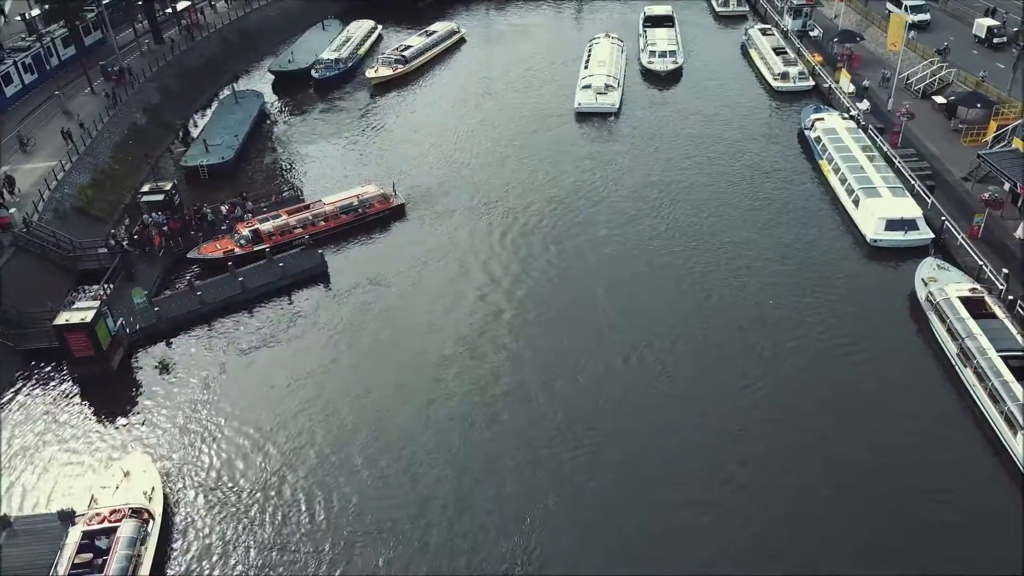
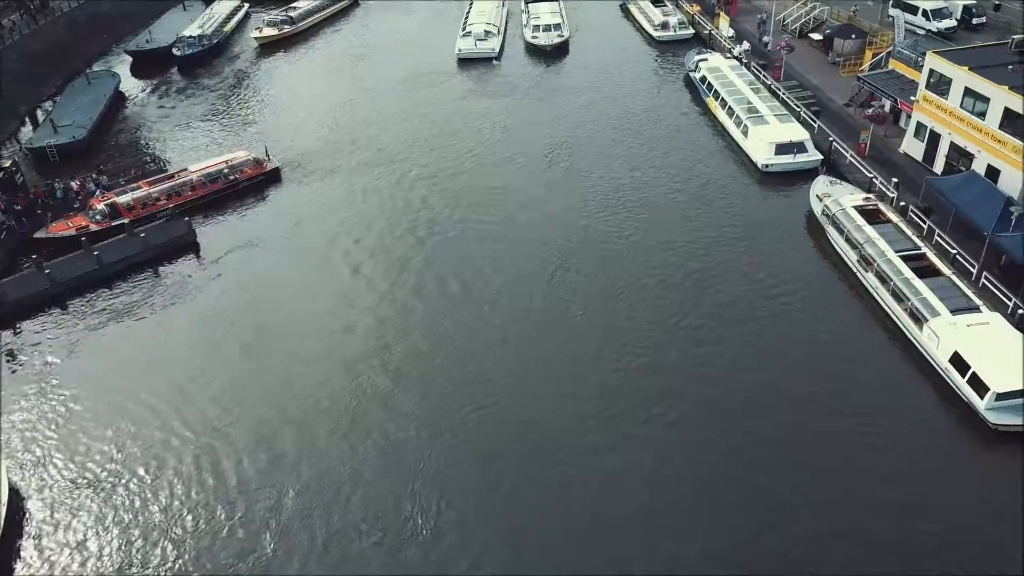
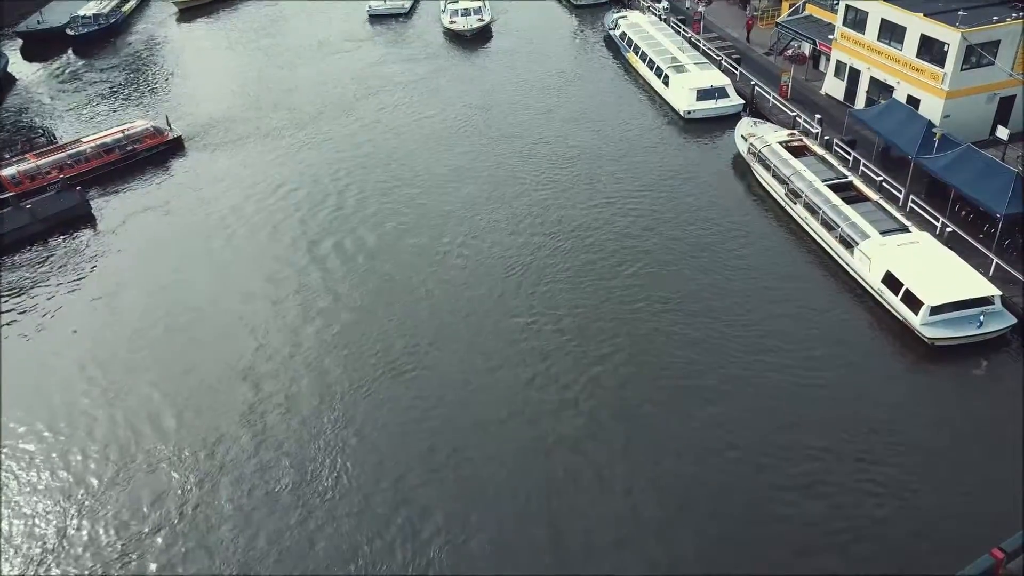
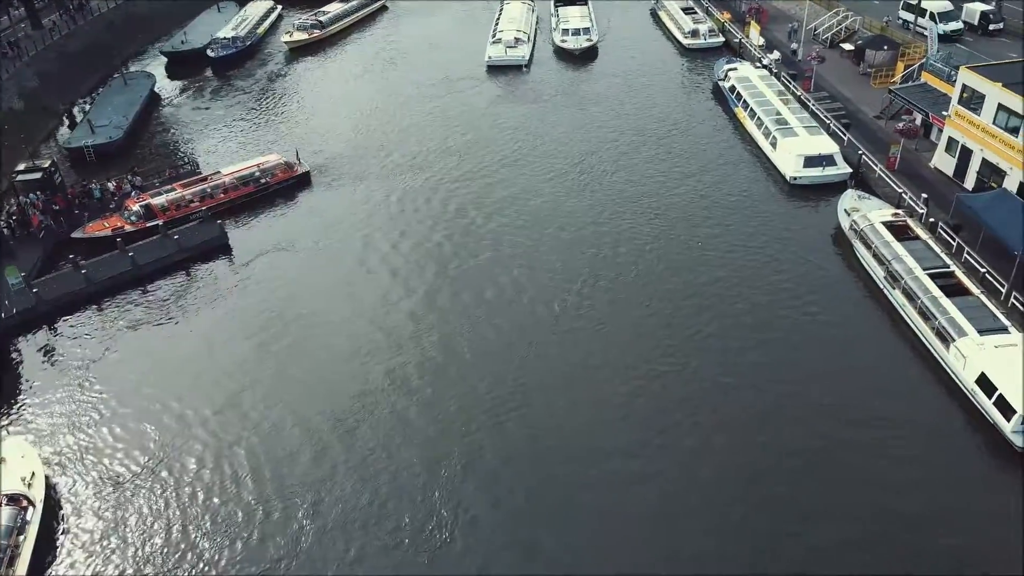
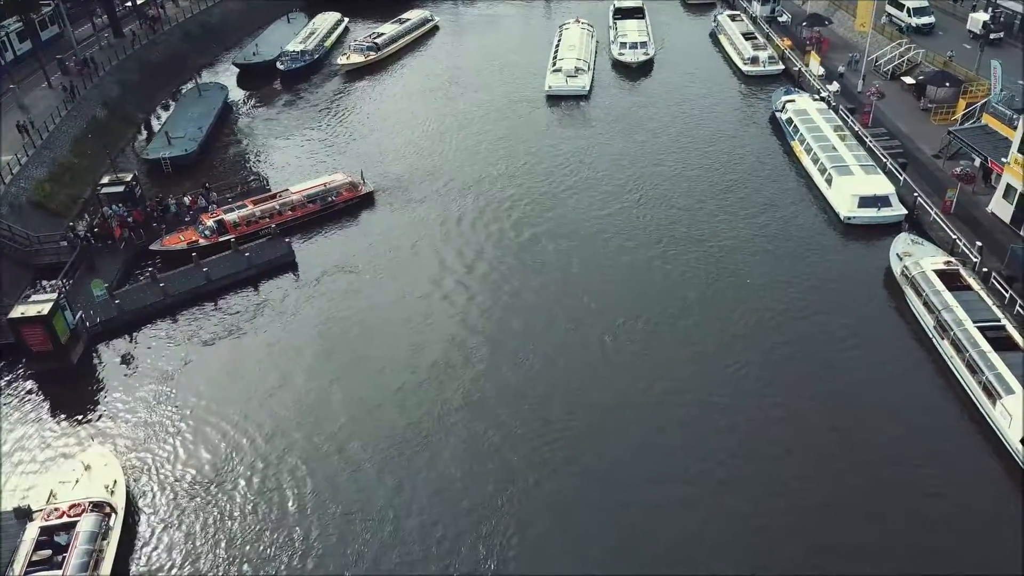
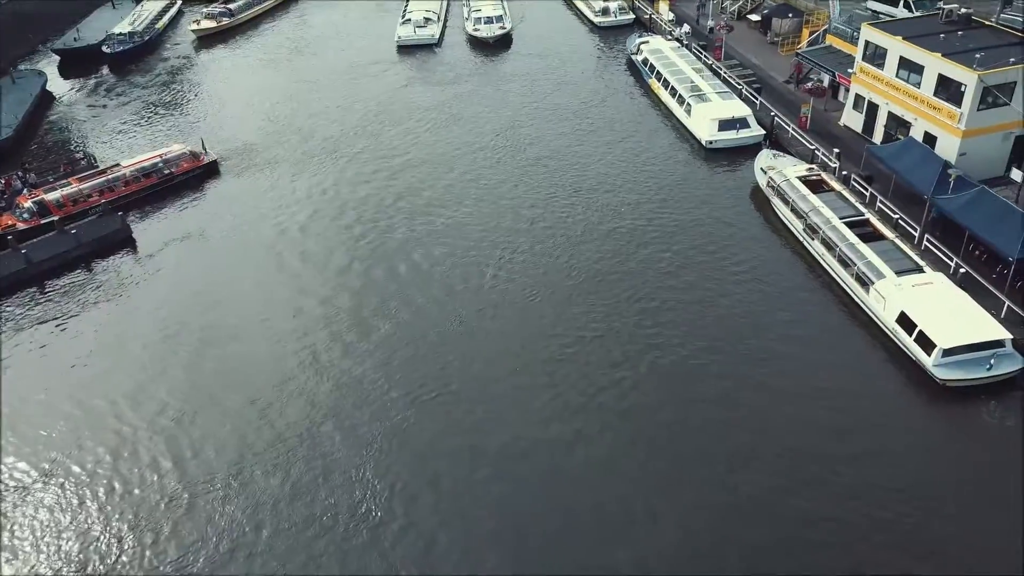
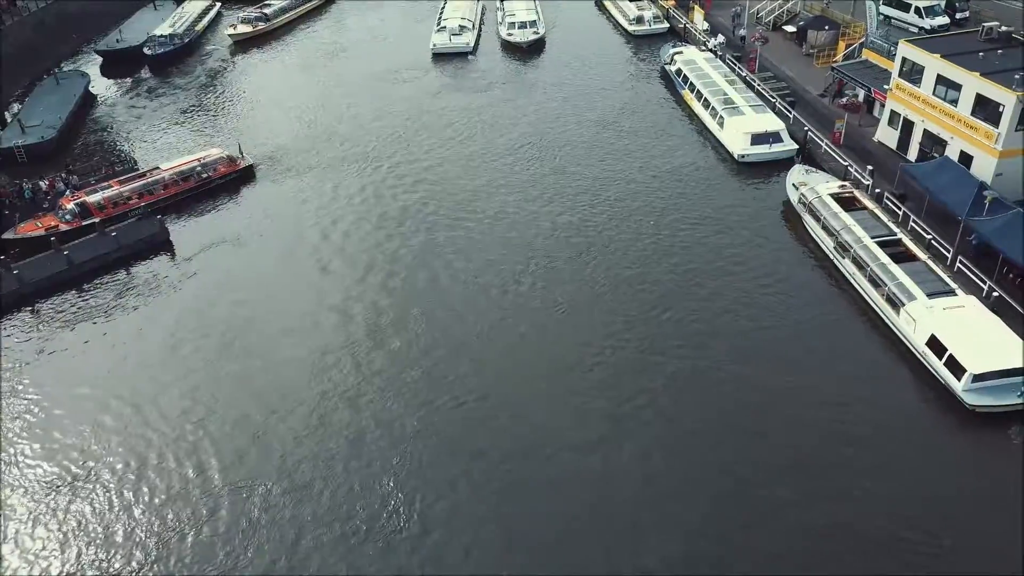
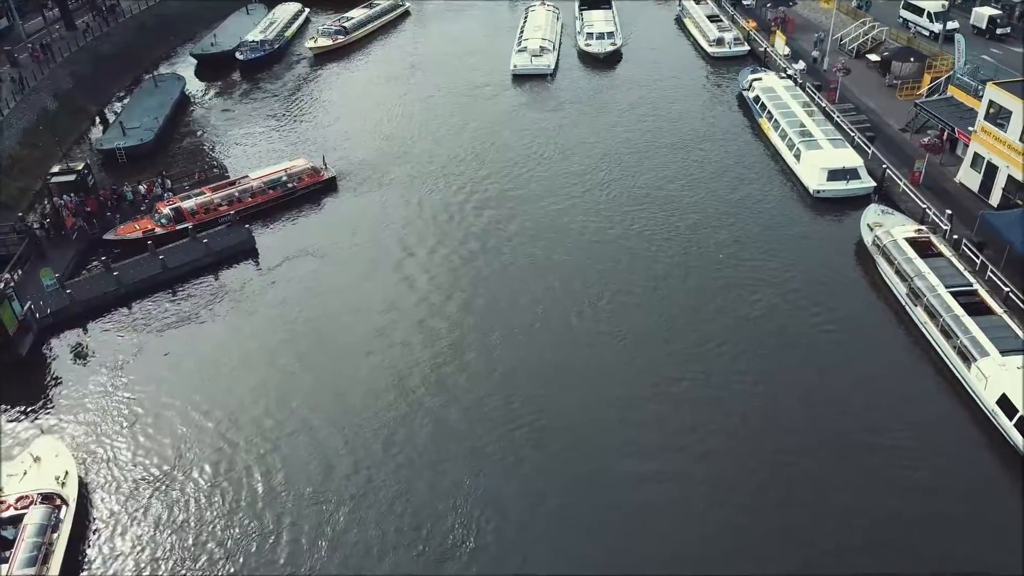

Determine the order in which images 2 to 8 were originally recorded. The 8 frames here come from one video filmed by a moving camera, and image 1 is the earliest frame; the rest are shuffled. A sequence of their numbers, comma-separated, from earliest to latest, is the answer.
5, 8, 4, 2, 7, 6, 3
